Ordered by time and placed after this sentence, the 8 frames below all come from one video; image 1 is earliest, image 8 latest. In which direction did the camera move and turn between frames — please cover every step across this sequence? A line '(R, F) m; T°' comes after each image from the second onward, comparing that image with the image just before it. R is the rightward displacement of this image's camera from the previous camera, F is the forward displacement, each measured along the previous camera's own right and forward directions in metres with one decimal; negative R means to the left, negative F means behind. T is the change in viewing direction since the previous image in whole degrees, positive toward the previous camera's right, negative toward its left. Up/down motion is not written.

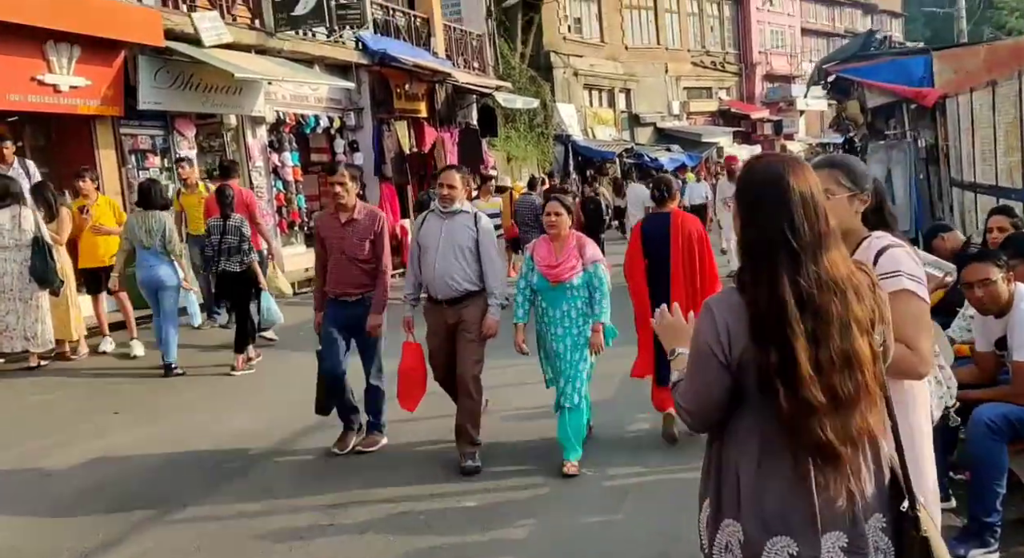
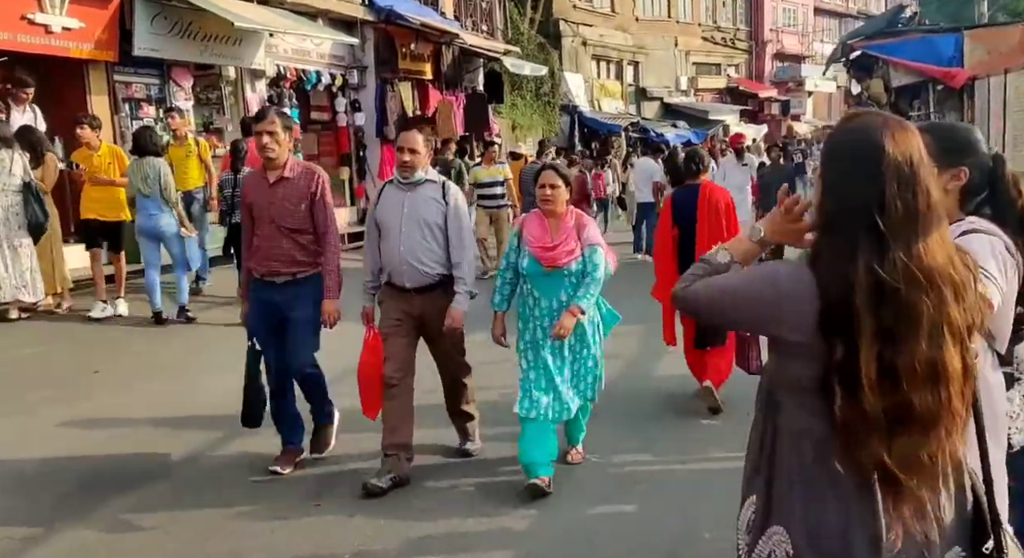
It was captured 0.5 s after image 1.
(0.0, +0.4) m; 0°
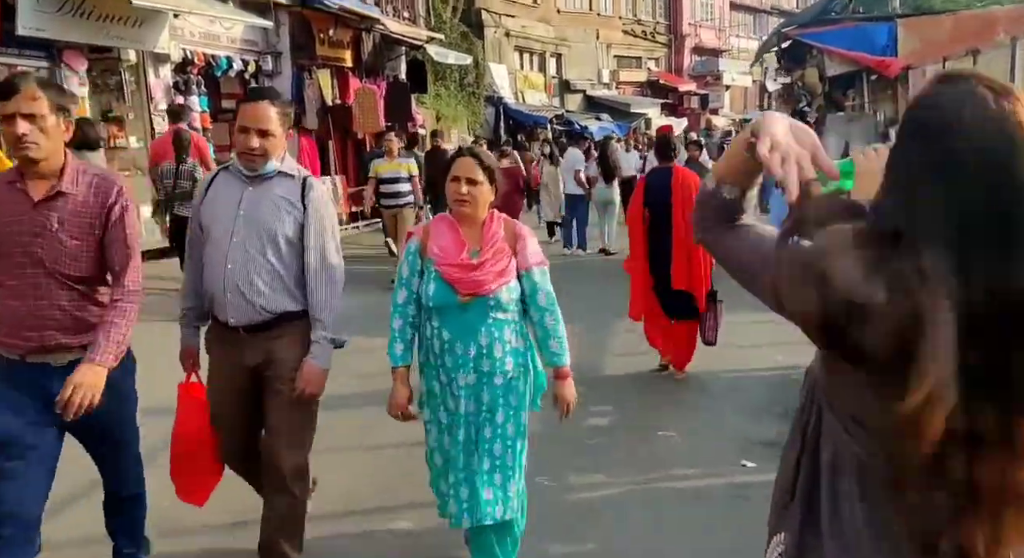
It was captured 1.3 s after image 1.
(0.0, +0.6) m; +4°
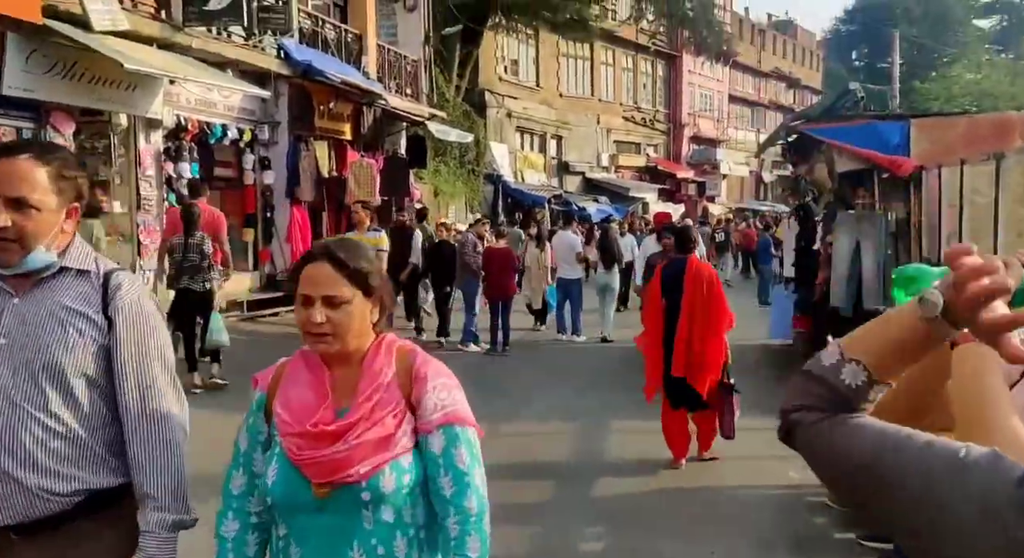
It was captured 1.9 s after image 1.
(0.0, +0.4) m; 0°
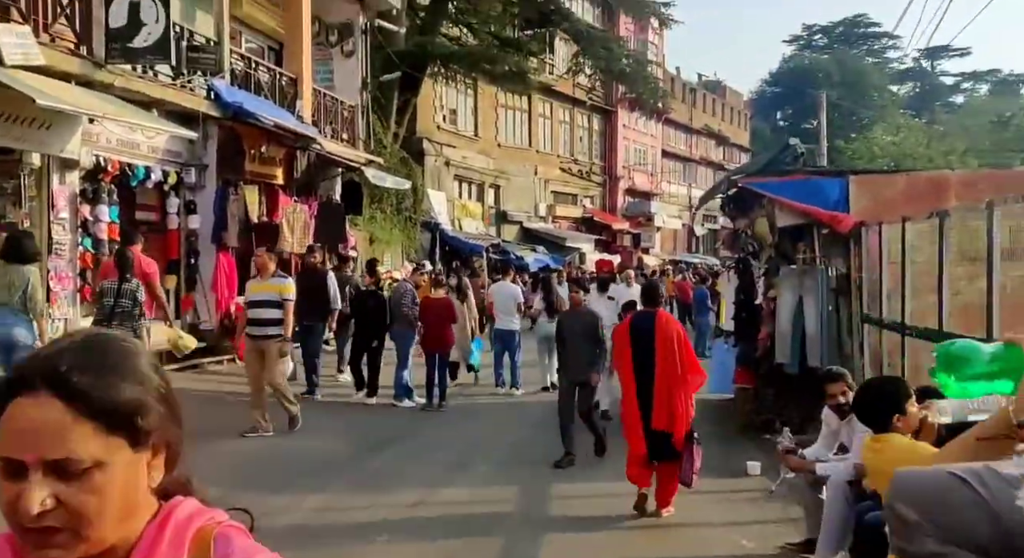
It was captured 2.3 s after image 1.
(0.0, +0.4) m; +3°
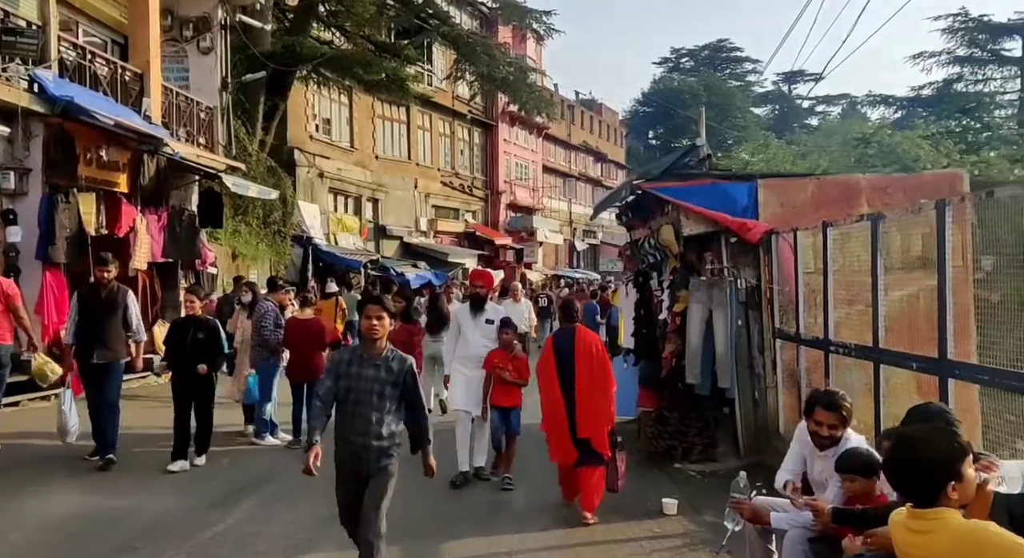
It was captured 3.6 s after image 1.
(+0.1, +1.4) m; +6°
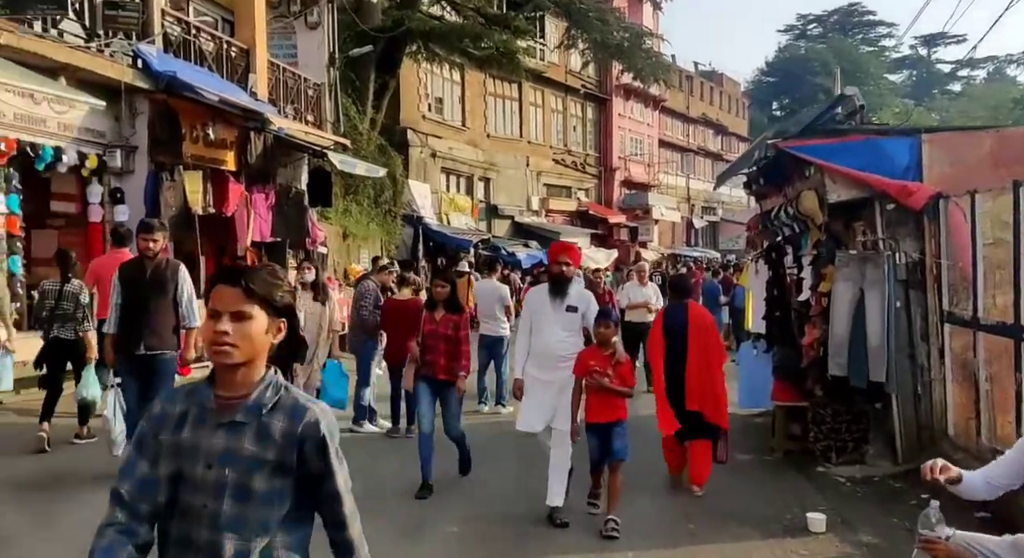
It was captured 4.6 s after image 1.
(-0.1, +0.8) m; -6°
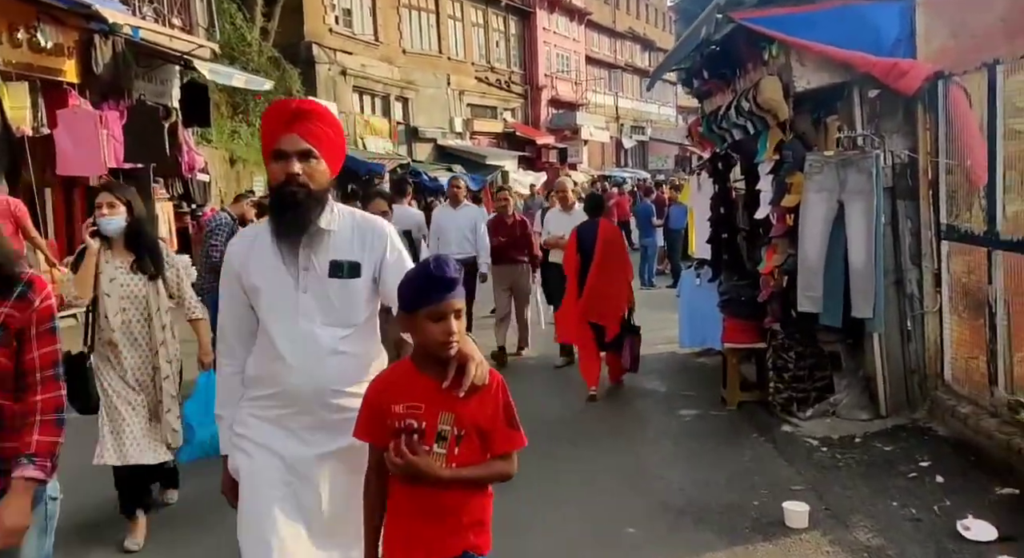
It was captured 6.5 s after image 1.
(+0.3, +2.0) m; +4°
